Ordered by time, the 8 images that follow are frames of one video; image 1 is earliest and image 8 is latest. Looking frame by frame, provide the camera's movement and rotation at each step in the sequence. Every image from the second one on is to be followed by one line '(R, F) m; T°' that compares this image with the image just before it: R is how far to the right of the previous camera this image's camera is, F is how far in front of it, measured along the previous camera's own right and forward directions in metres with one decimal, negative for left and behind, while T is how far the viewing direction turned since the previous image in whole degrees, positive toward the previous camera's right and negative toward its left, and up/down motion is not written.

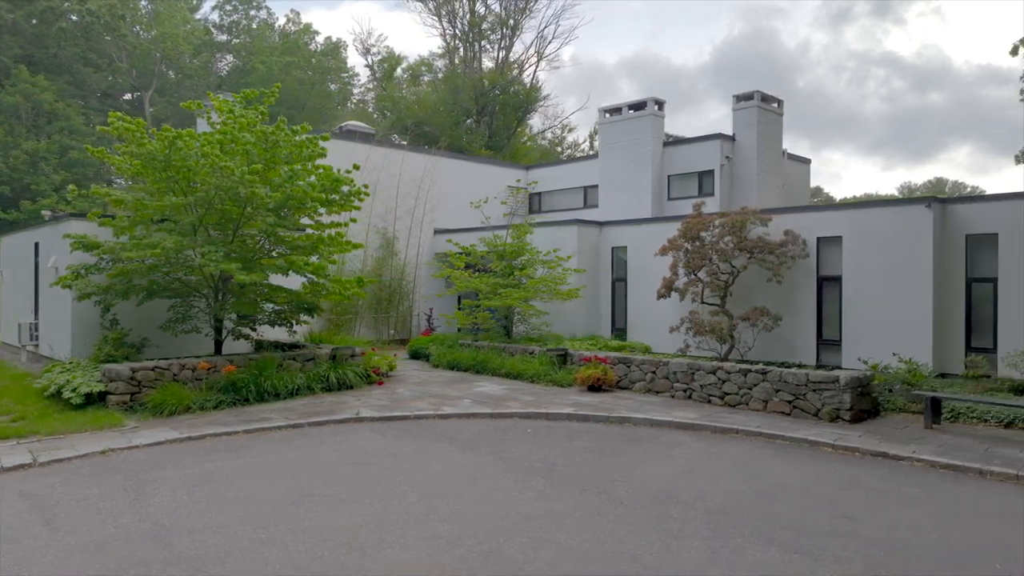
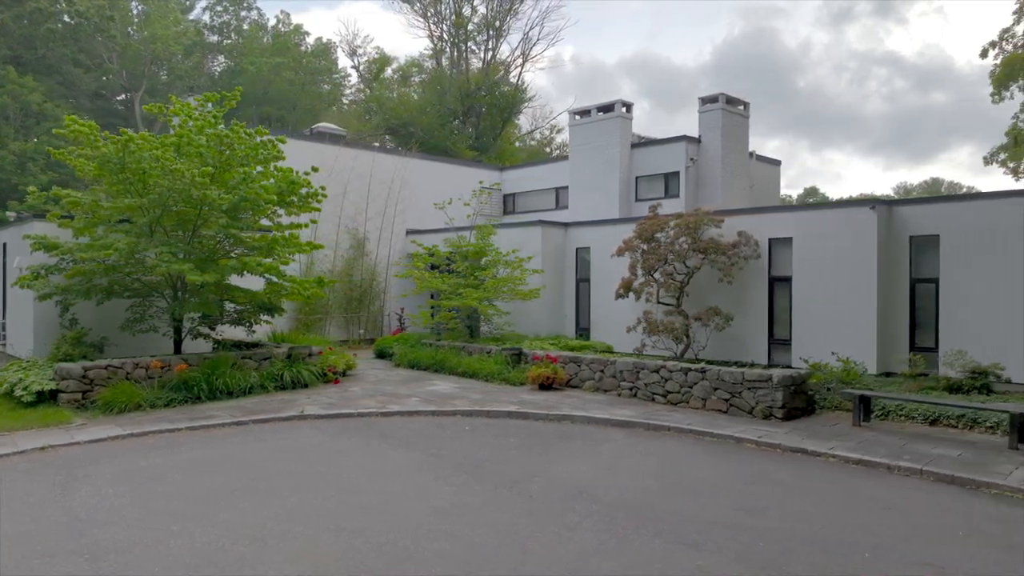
(+0.7, -0.2) m; 0°
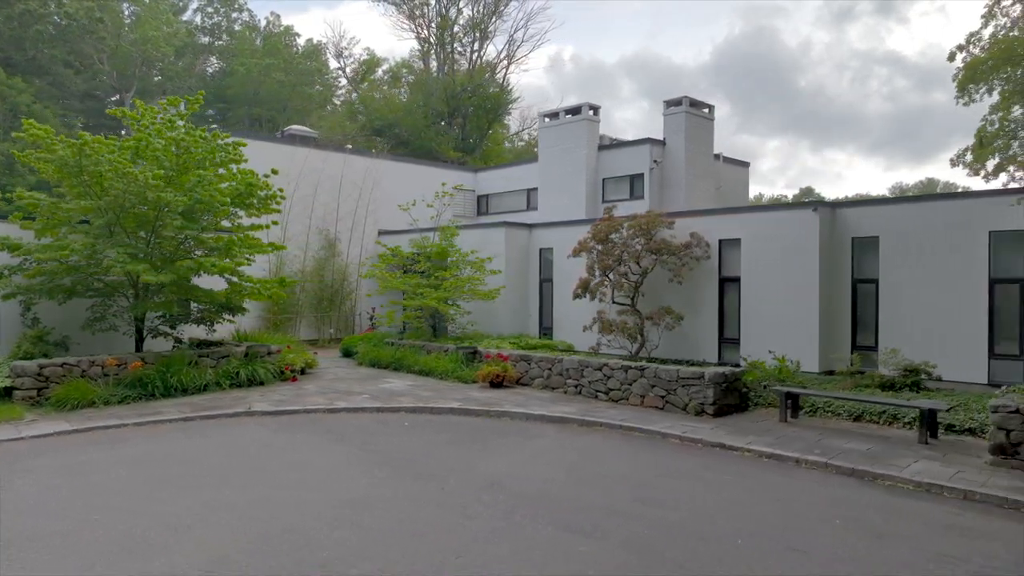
(+0.7, -0.3) m; 0°
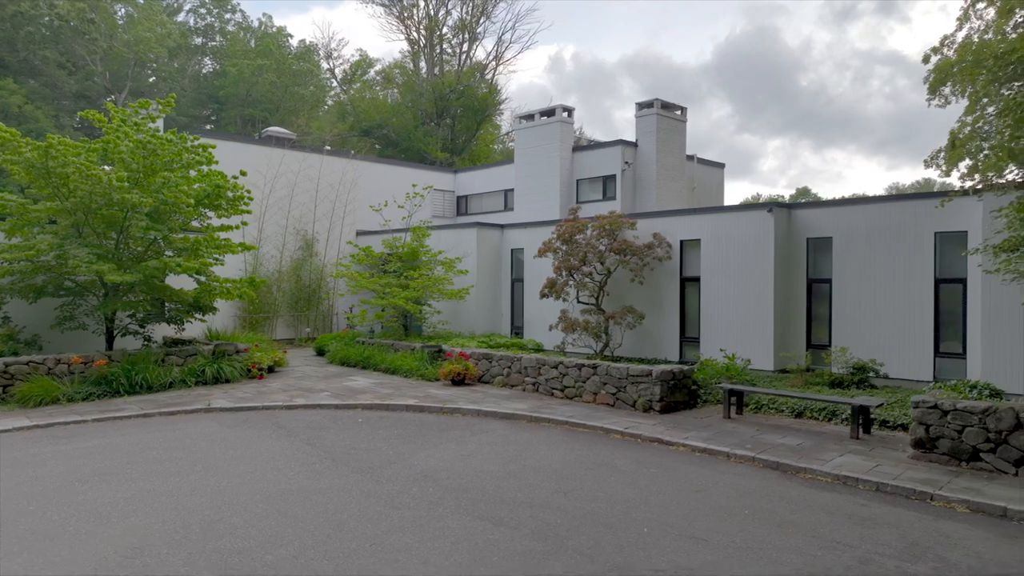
(+0.6, -0.2) m; 0°
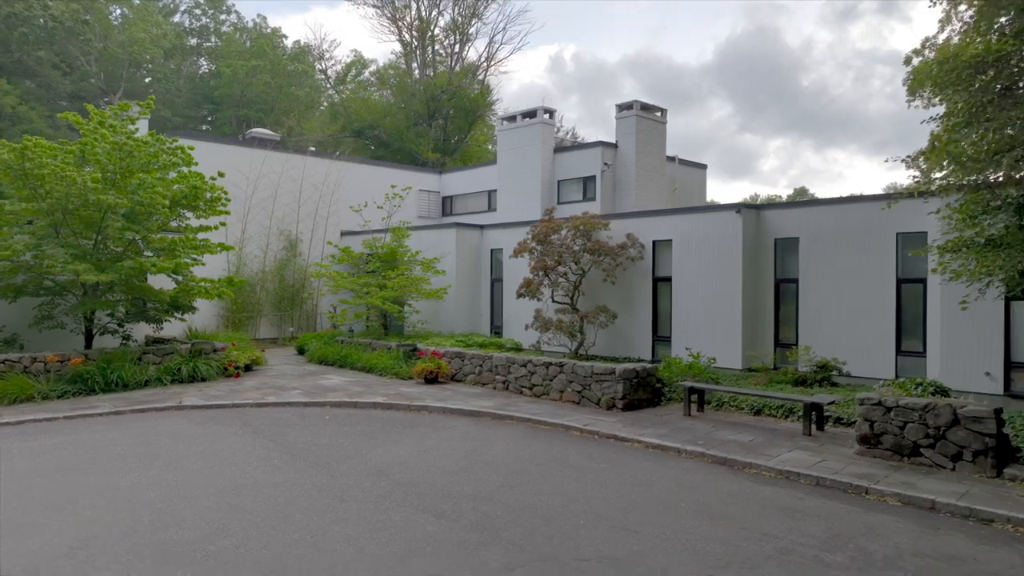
(+0.4, -0.2) m; 0°
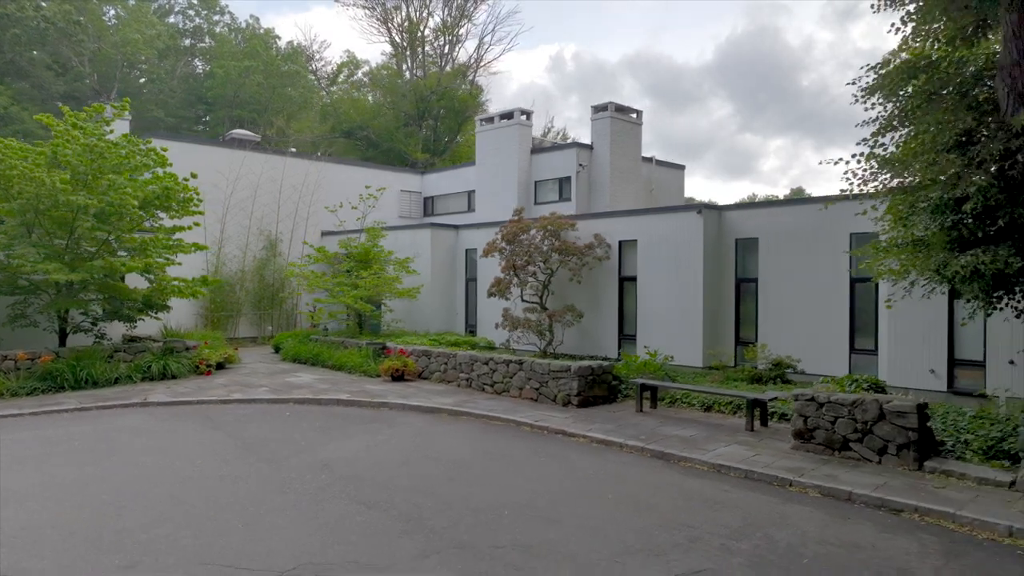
(+0.5, -0.2) m; 0°
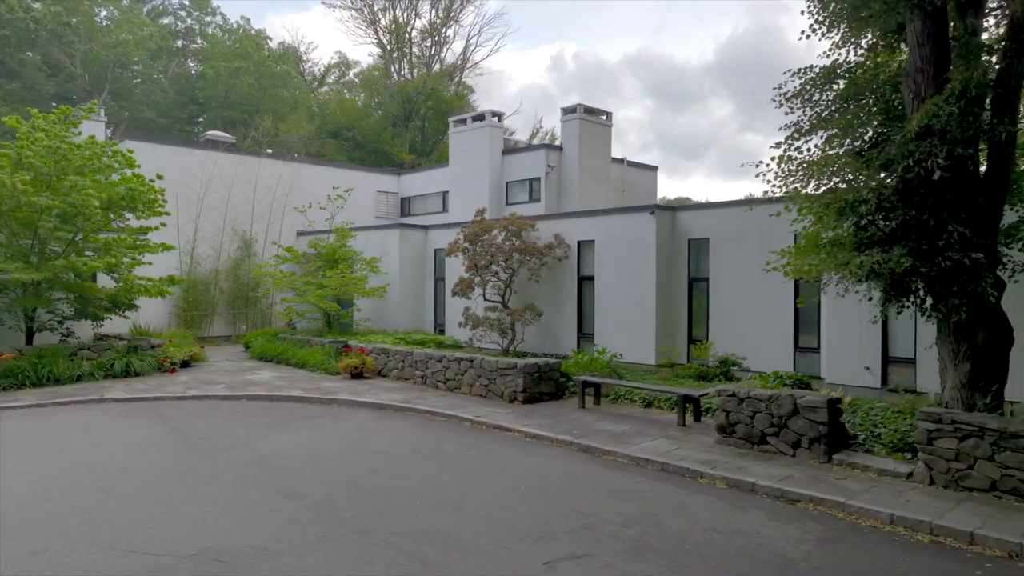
(+0.7, -0.2) m; 0°
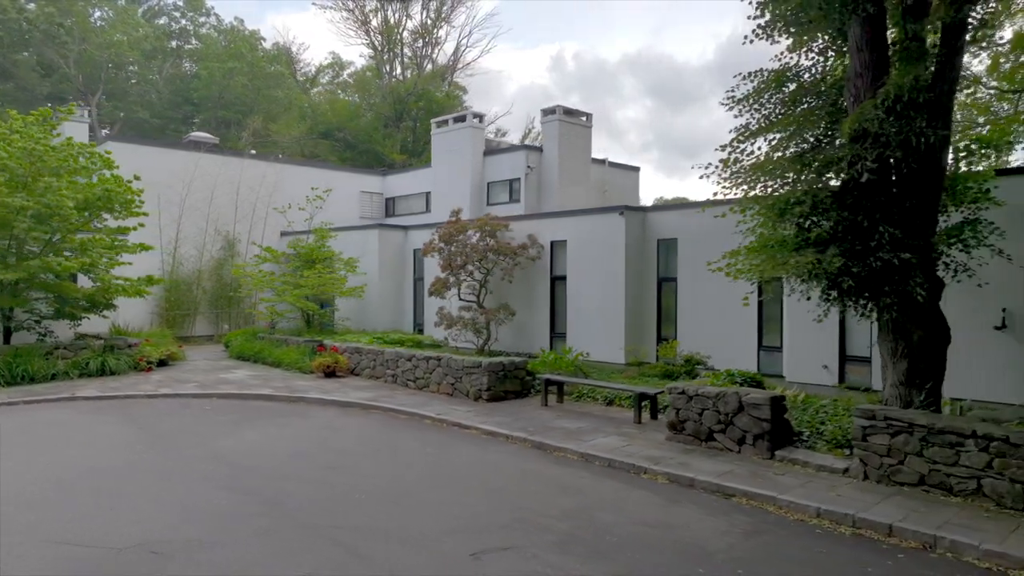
(+0.4, -0.1) m; 0°
